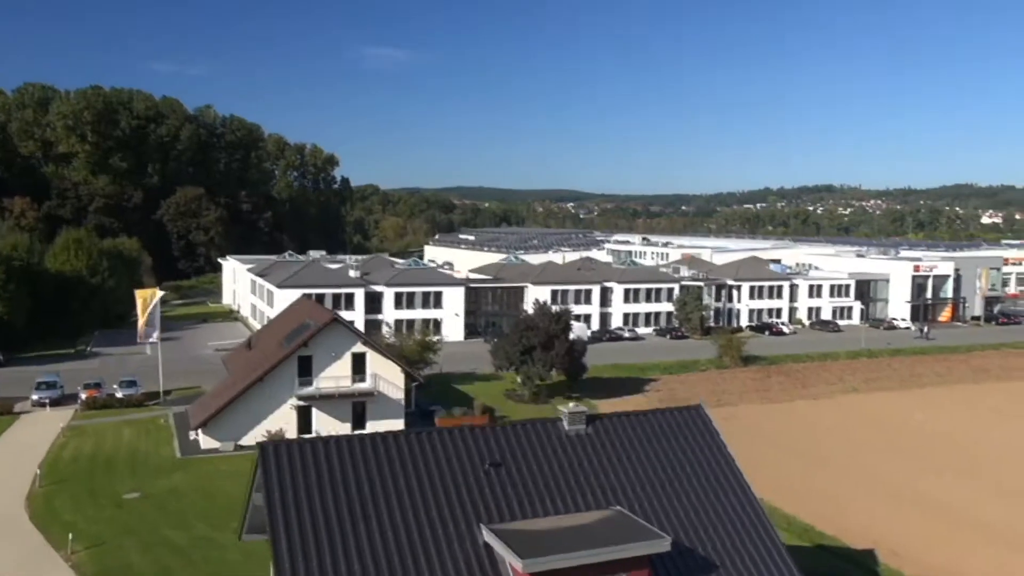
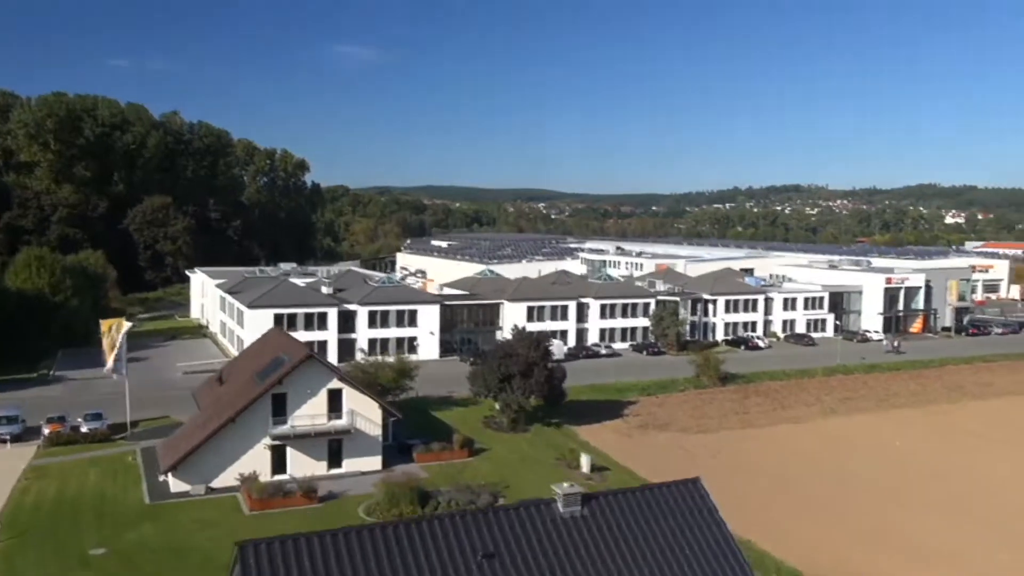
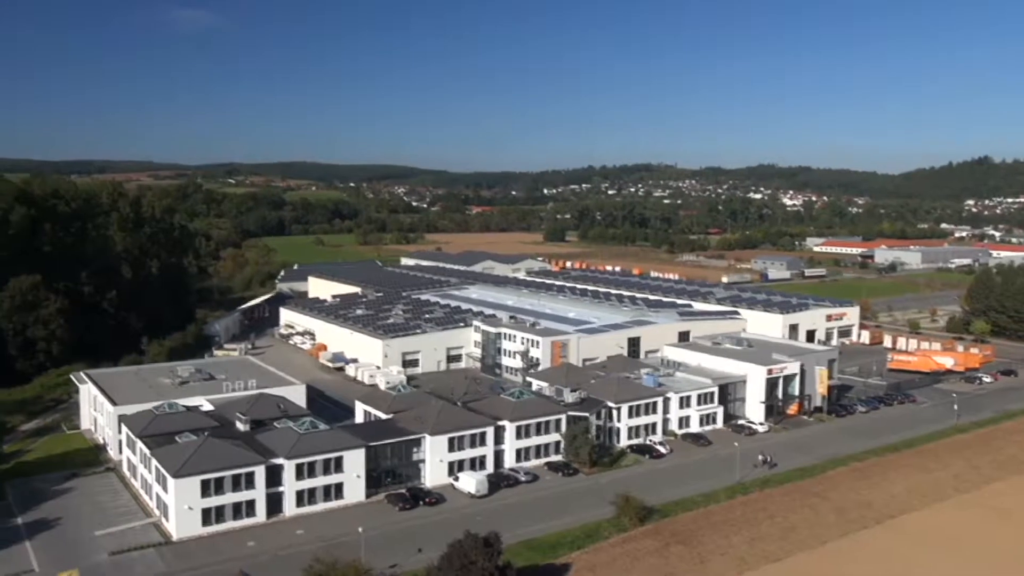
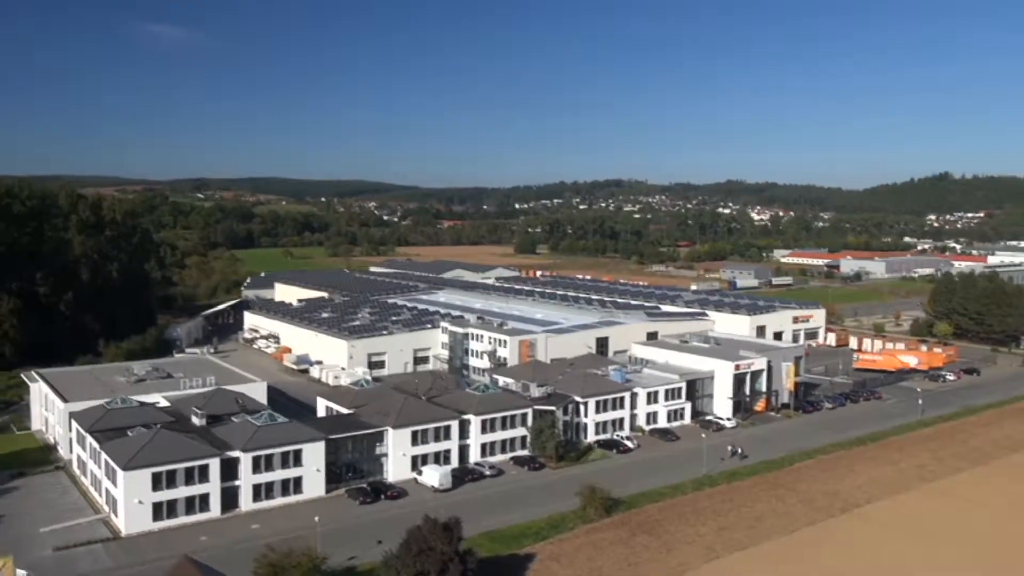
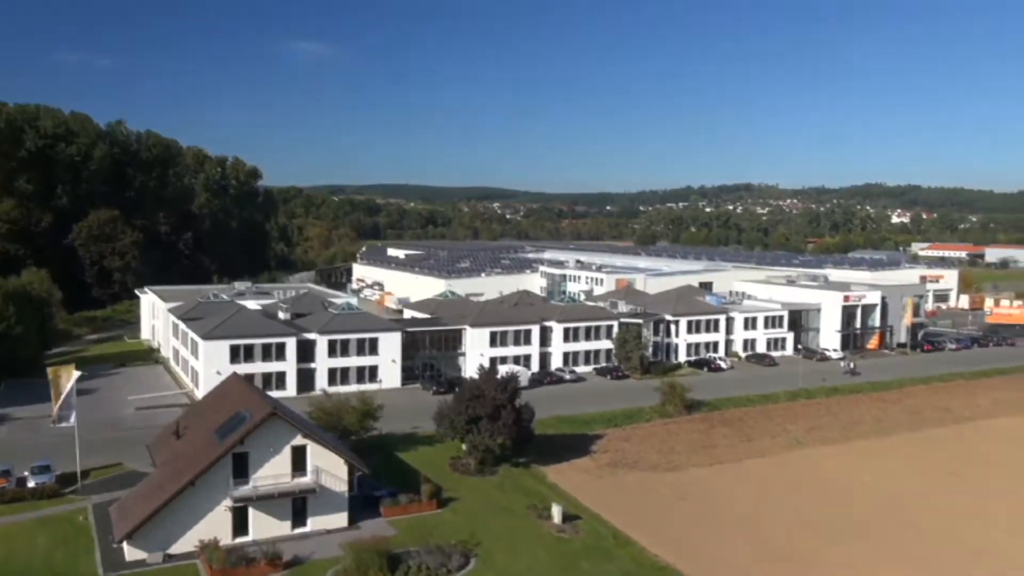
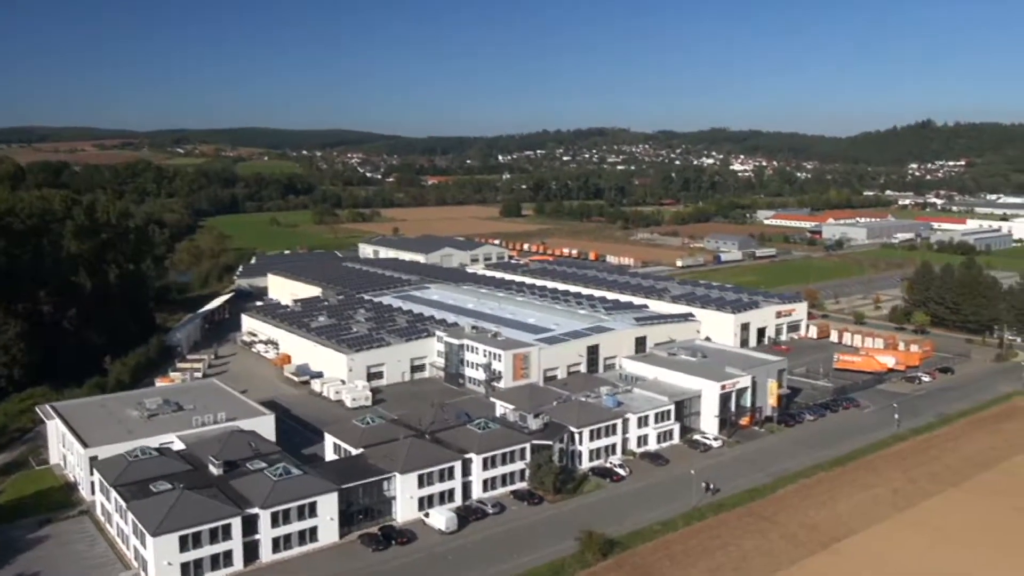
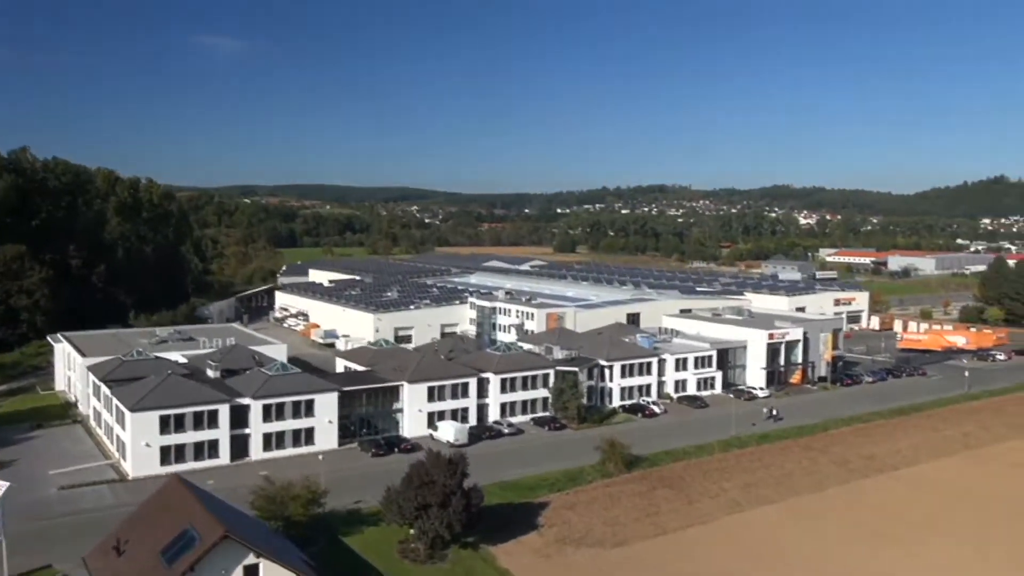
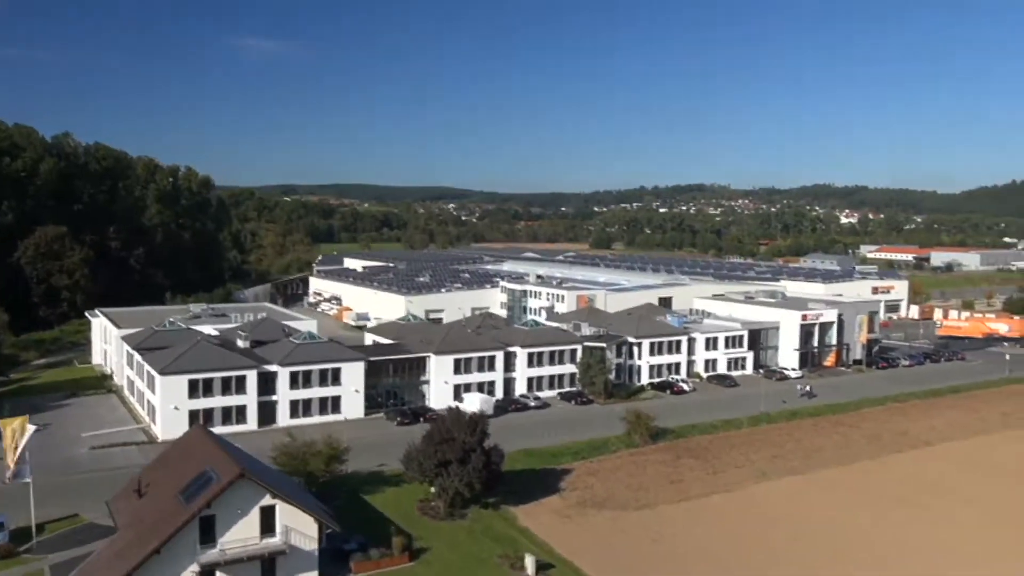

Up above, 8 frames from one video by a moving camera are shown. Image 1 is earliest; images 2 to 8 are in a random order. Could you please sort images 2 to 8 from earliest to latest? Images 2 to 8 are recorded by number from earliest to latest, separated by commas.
2, 5, 8, 7, 4, 3, 6
